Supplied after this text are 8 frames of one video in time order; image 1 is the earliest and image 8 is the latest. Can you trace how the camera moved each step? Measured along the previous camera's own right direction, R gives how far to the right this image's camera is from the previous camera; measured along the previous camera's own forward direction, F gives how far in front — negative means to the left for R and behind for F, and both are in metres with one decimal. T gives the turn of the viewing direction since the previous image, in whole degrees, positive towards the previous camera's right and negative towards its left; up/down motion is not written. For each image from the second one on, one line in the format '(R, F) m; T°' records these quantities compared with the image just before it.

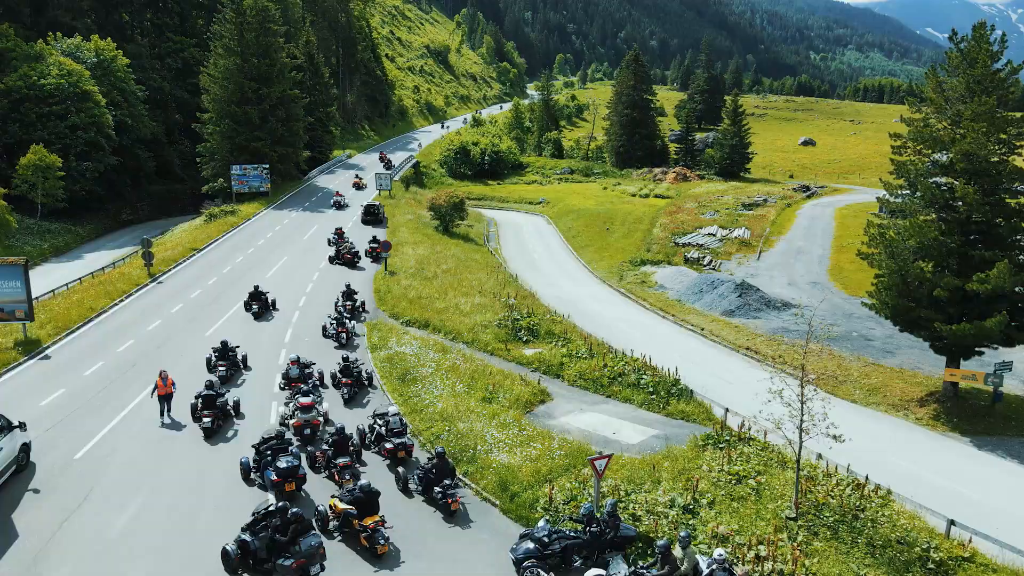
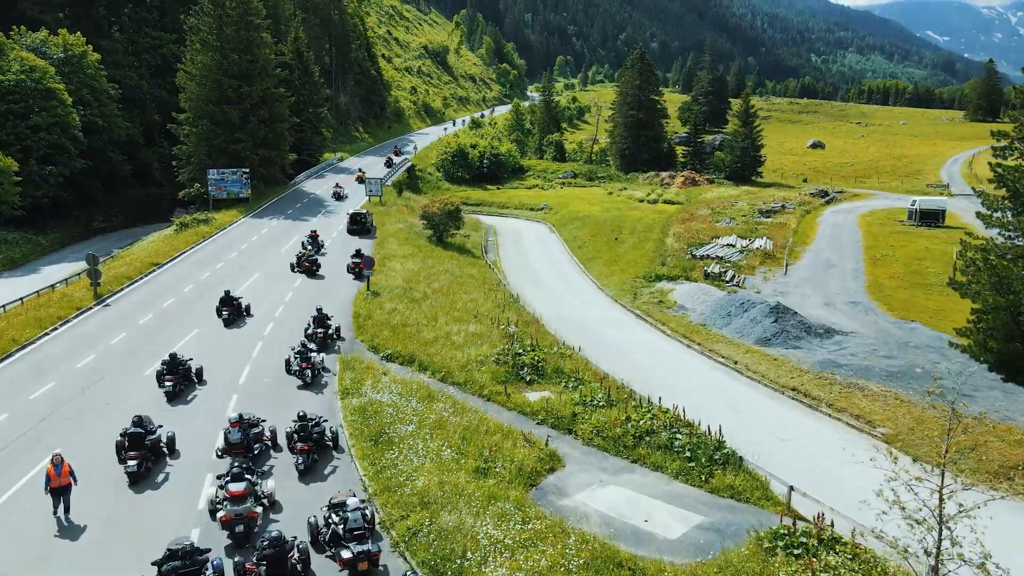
(0.0, +4.5) m; 0°
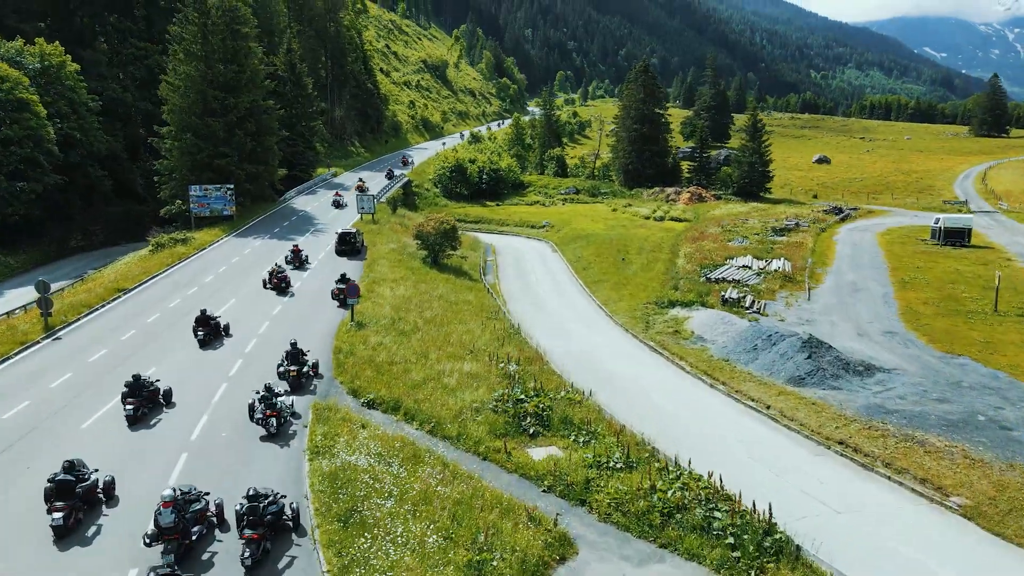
(0.0, +3.2) m; 0°
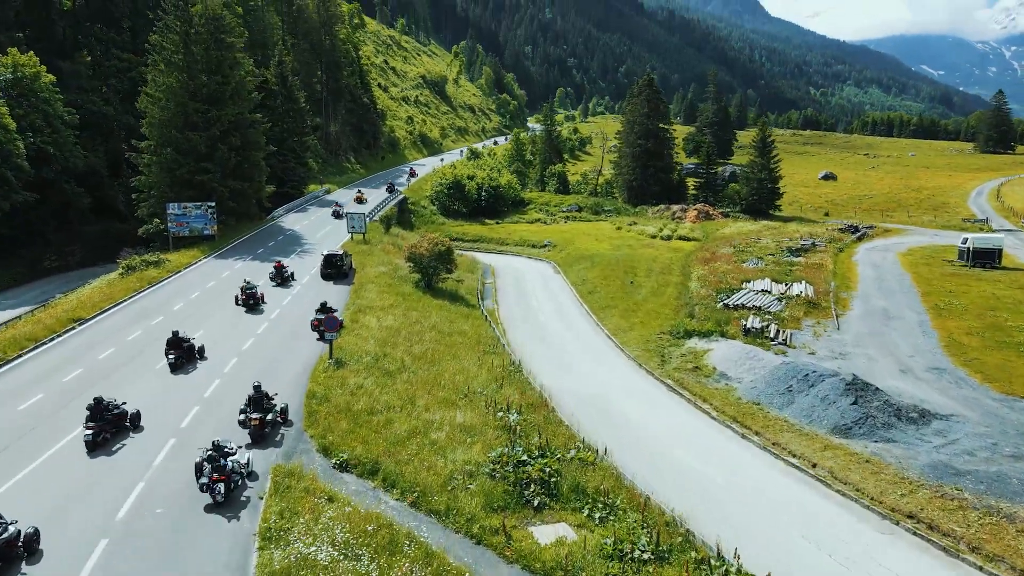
(0.0, +3.3) m; 0°
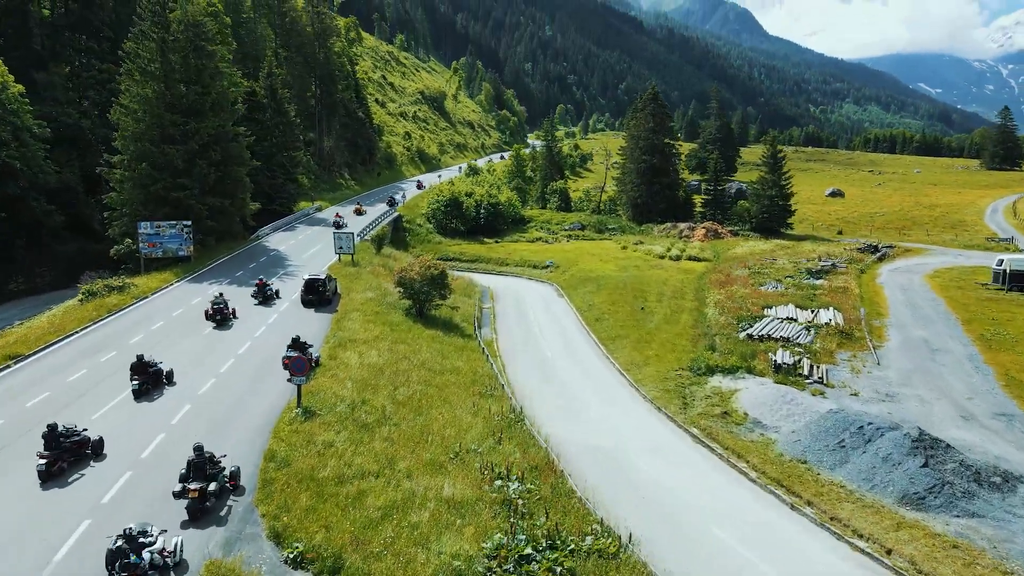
(0.0, +3.7) m; 0°
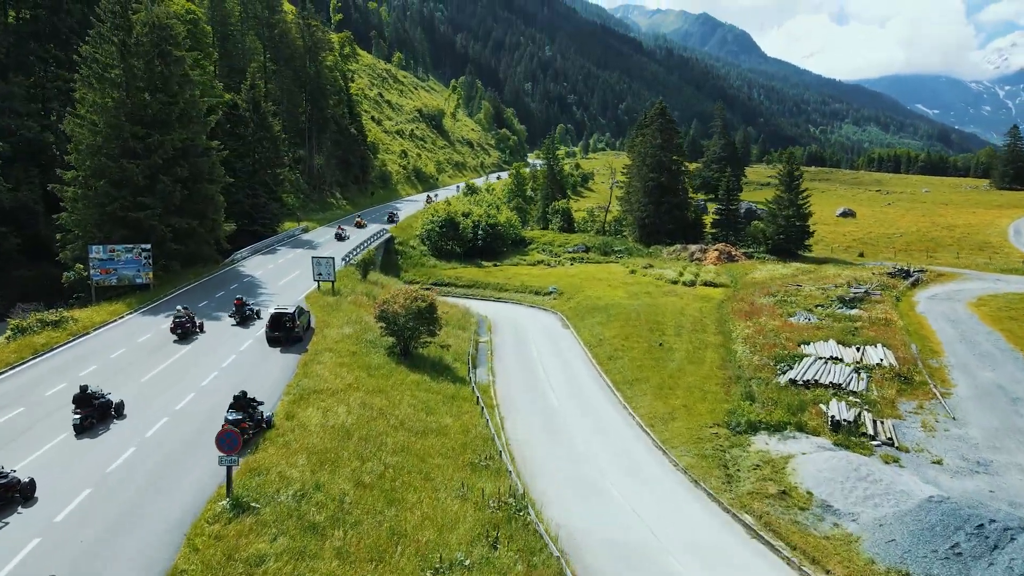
(0.0, +5.1) m; 0°
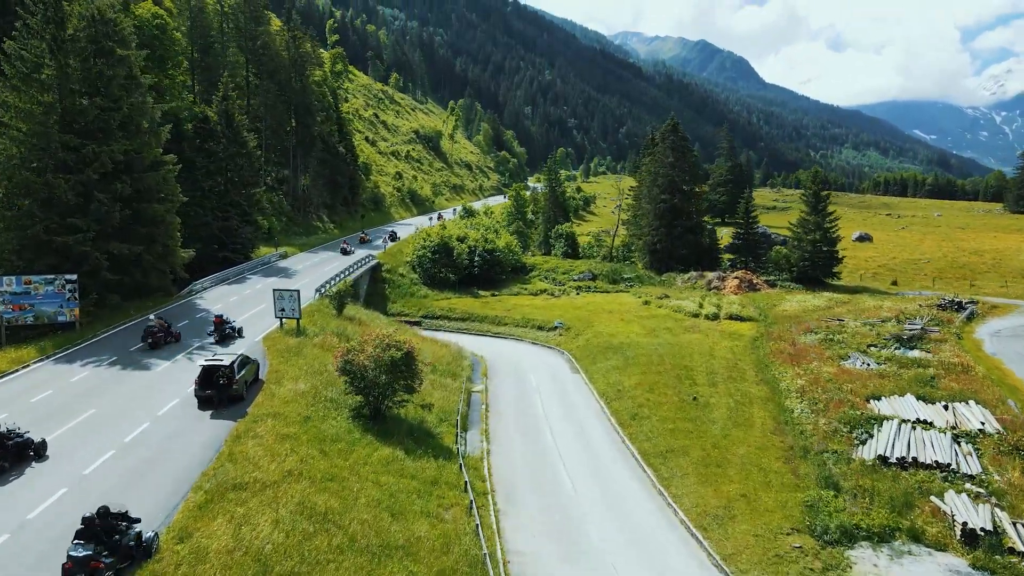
(0.0, +6.7) m; 0°
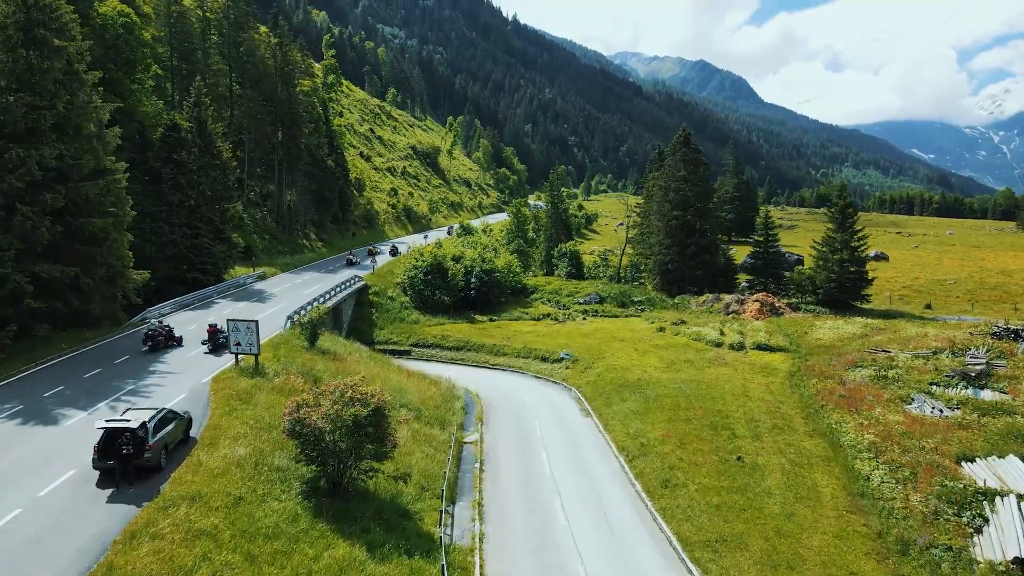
(0.0, +5.6) m; 0°
